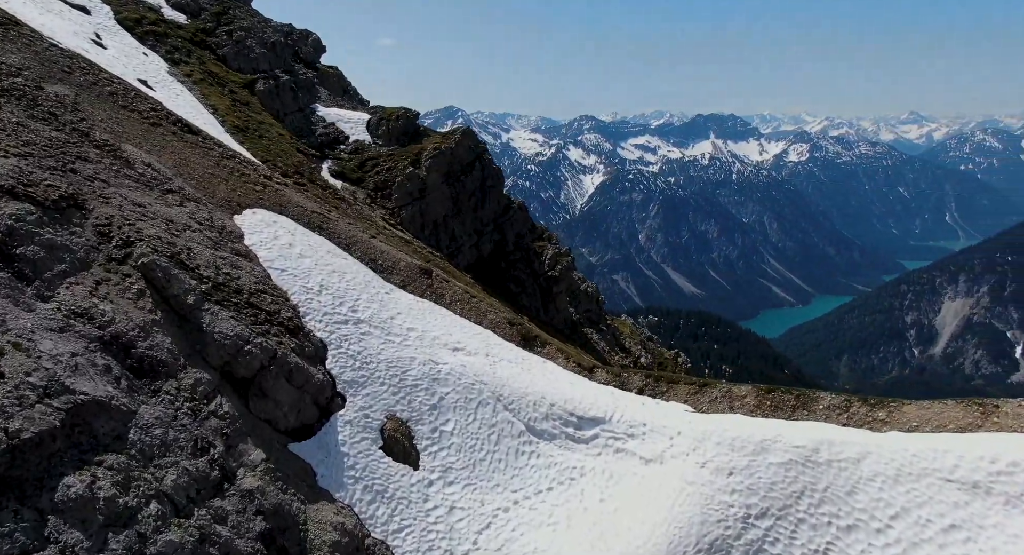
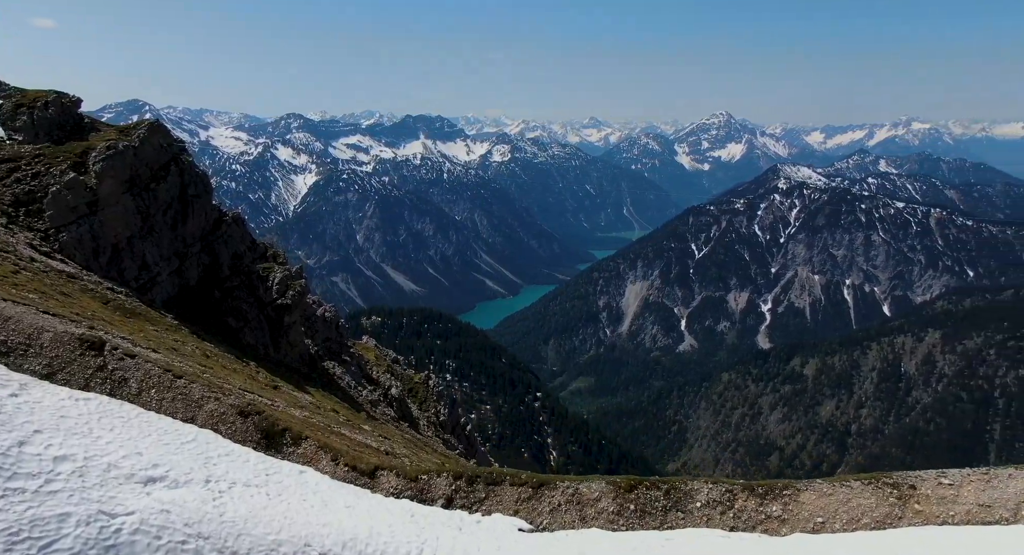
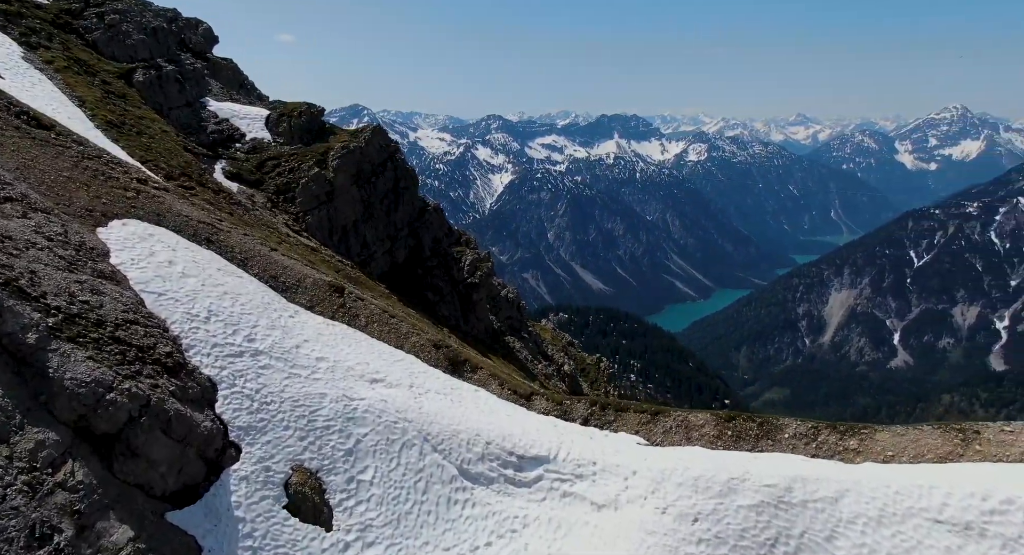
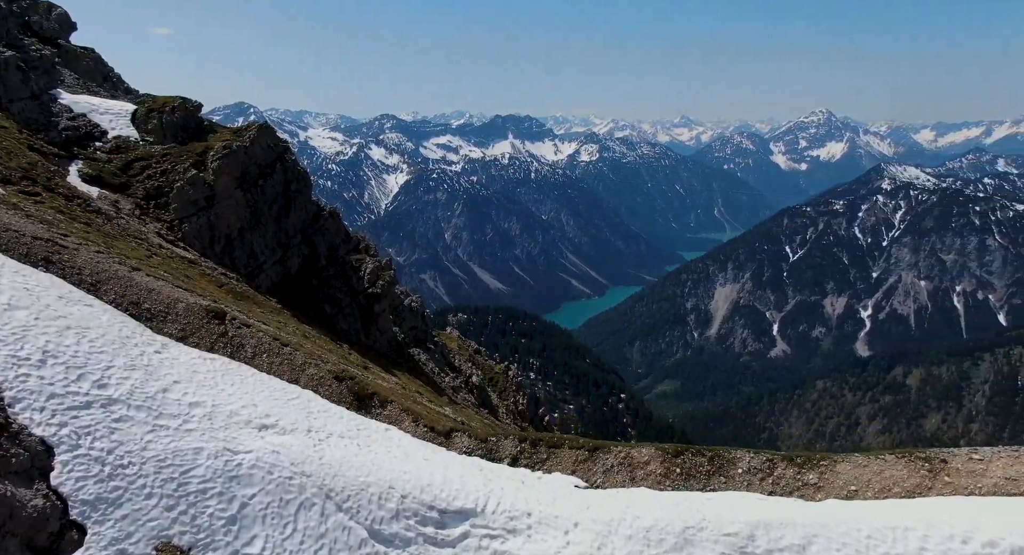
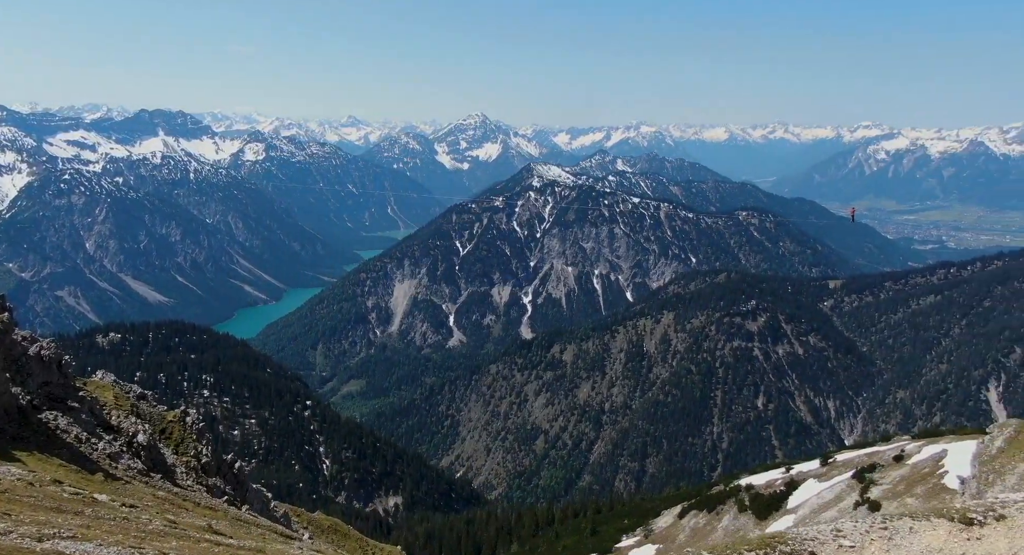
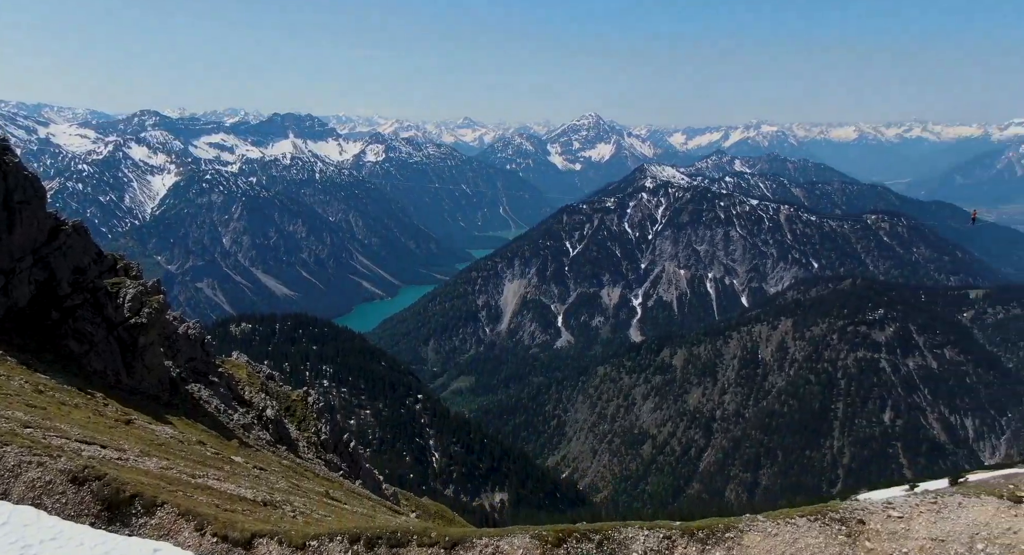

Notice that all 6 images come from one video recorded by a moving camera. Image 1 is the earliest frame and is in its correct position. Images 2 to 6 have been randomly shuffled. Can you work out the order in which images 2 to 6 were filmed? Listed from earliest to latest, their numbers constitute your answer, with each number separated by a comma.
3, 4, 2, 6, 5
